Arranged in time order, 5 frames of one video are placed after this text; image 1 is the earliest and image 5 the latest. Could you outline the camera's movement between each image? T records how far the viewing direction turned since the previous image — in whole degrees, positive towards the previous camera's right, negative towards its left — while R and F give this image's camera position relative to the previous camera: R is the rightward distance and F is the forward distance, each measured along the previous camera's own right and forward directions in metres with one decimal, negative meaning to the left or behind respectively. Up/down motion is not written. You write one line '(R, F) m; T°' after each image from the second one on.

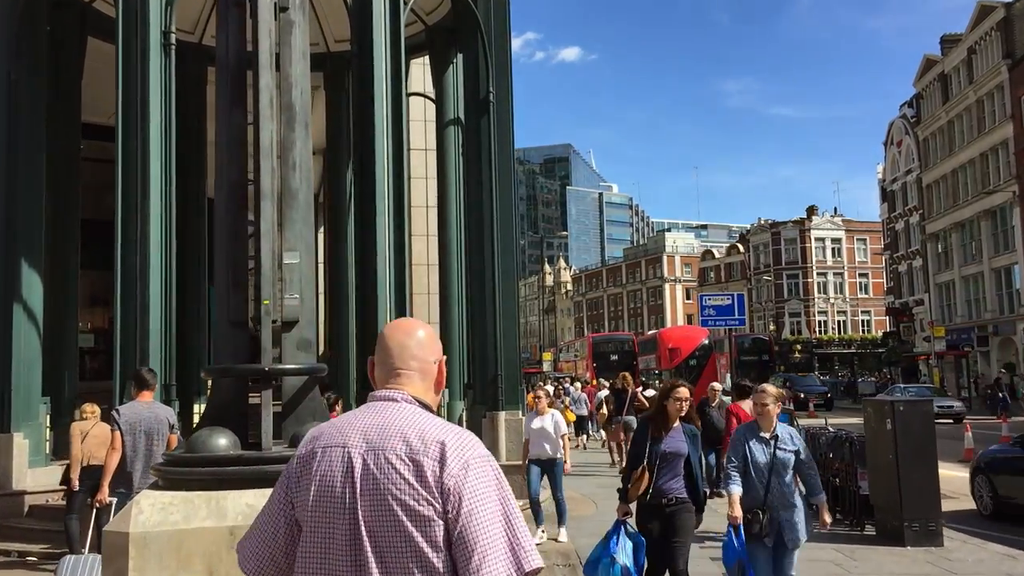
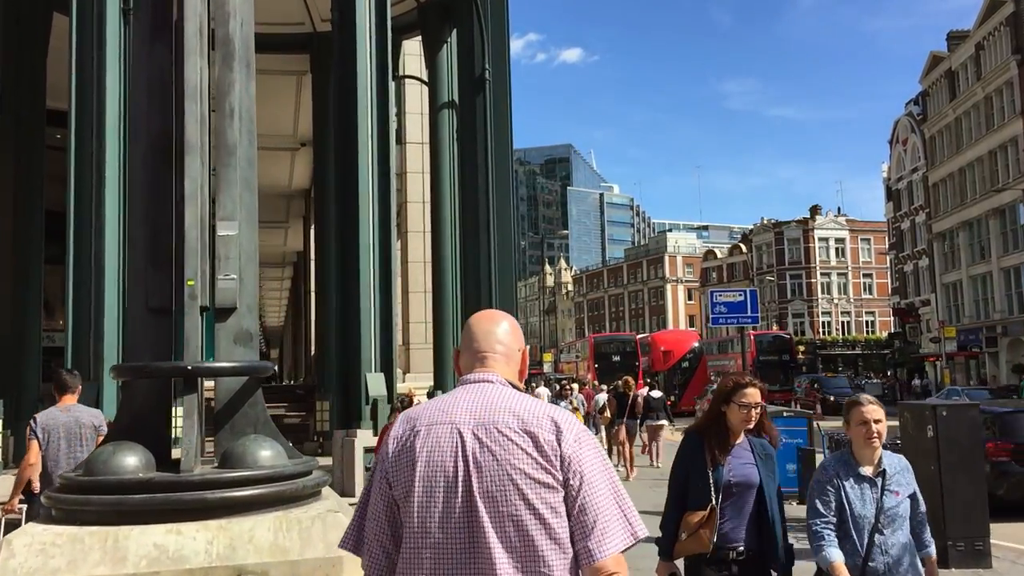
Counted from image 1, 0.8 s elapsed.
(0.0, +1.0) m; 0°
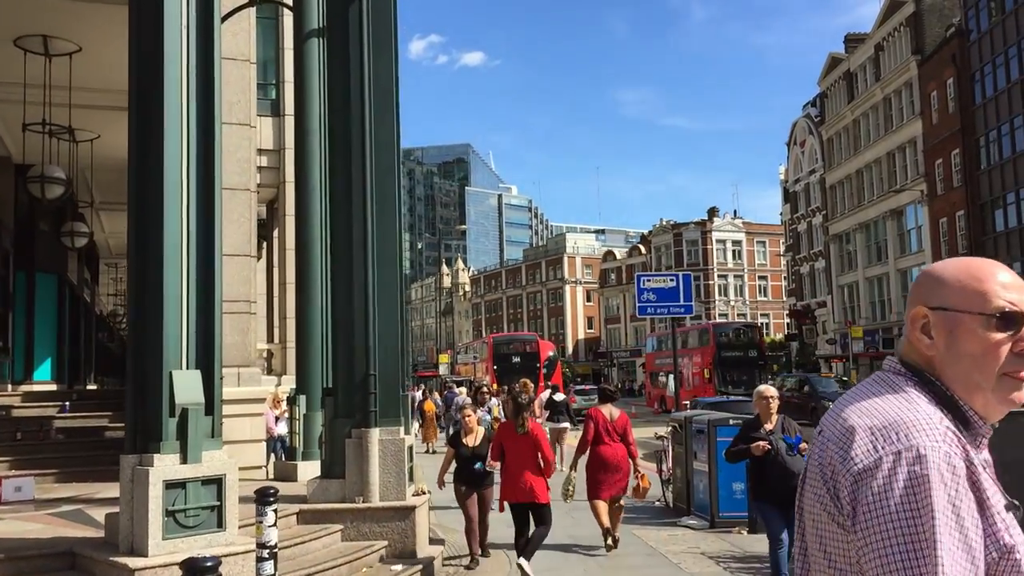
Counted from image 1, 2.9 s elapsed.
(+0.1, +2.8) m; +6°
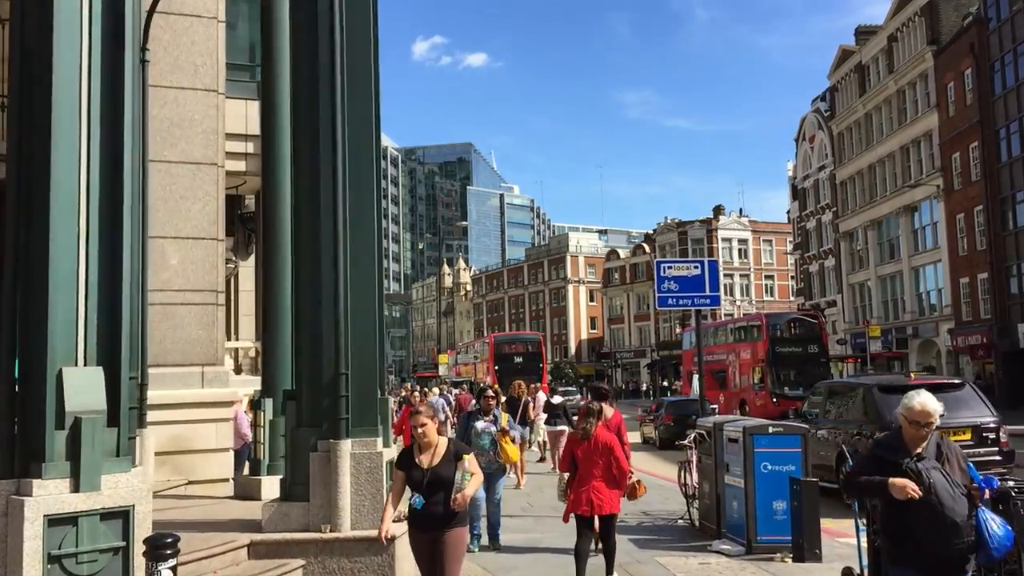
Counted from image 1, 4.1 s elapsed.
(0.0, +1.6) m; 0°
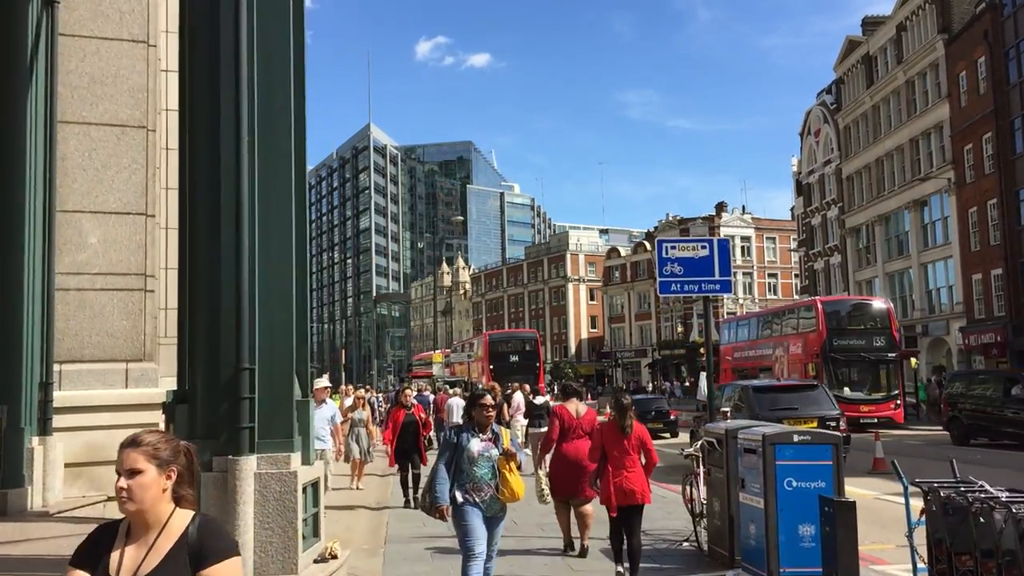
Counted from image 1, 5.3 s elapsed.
(+0.3, +1.6) m; 0°
